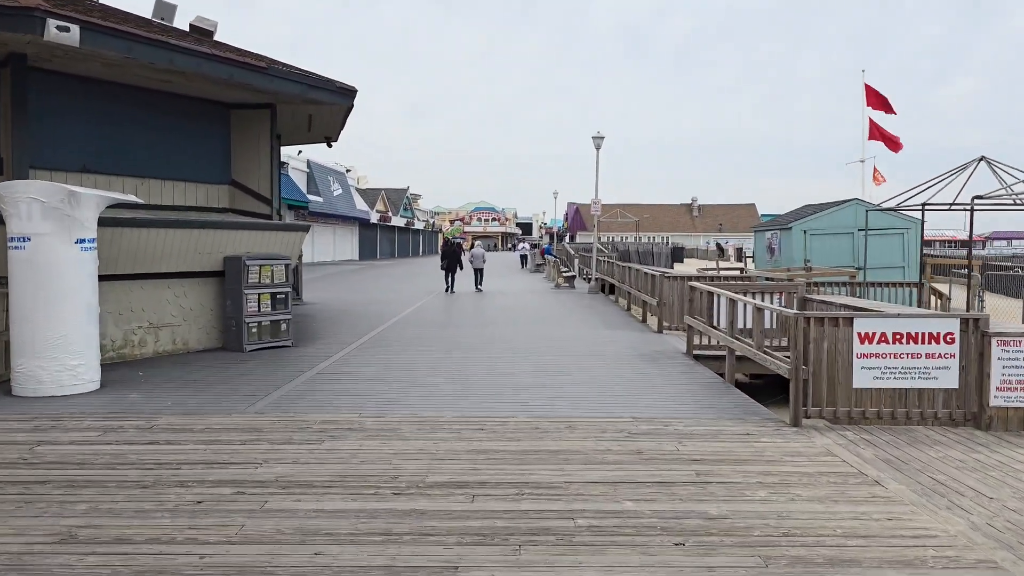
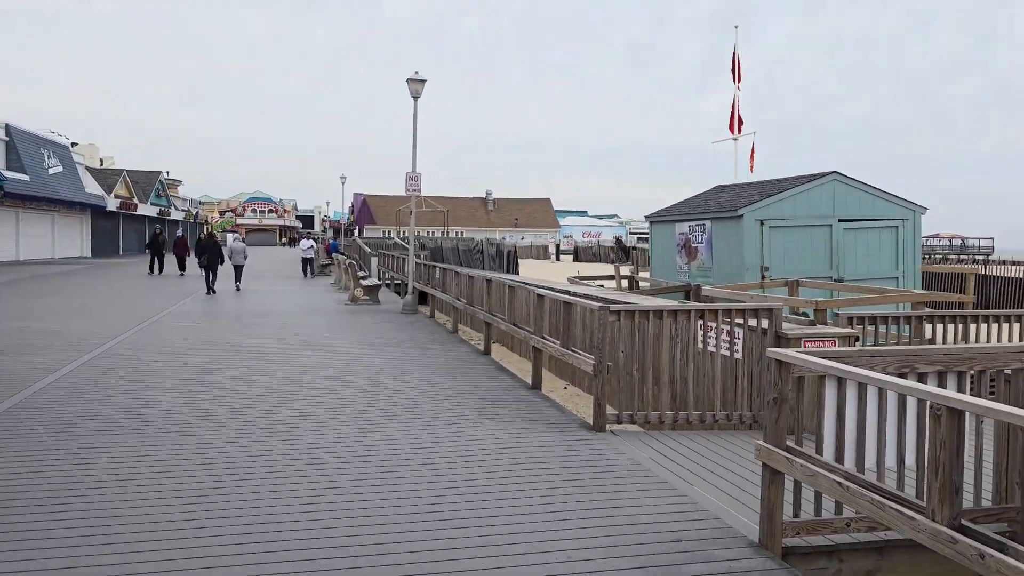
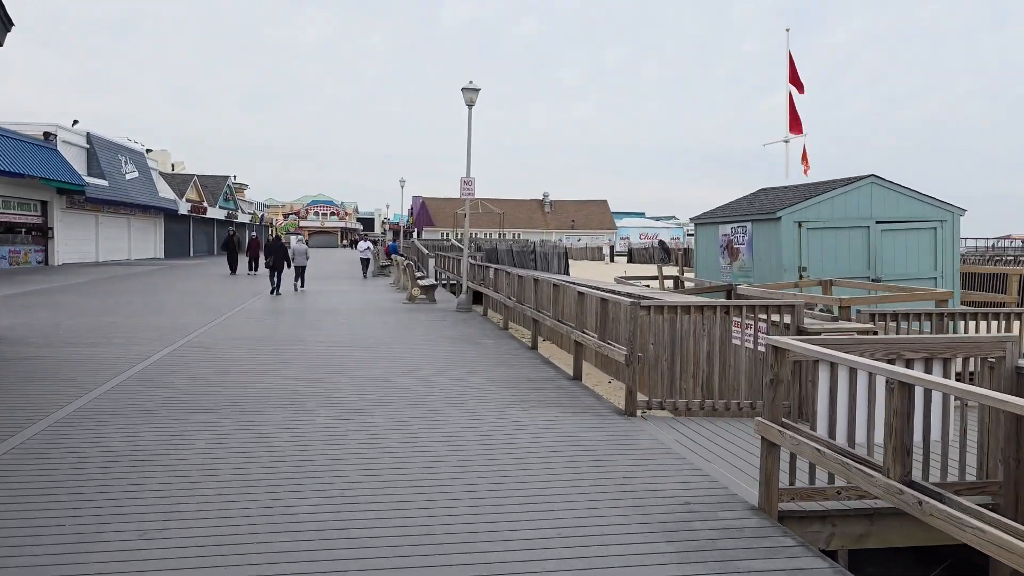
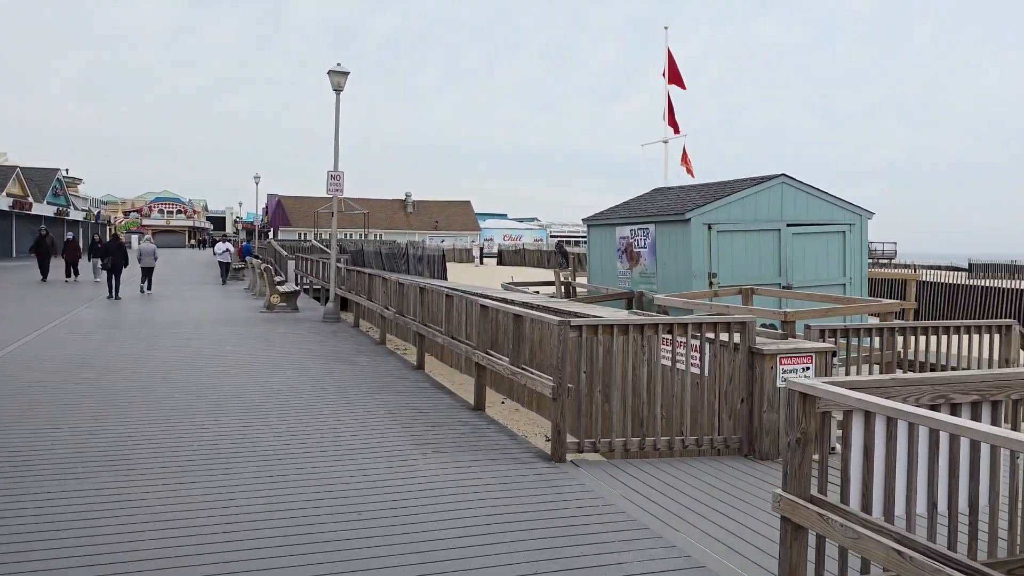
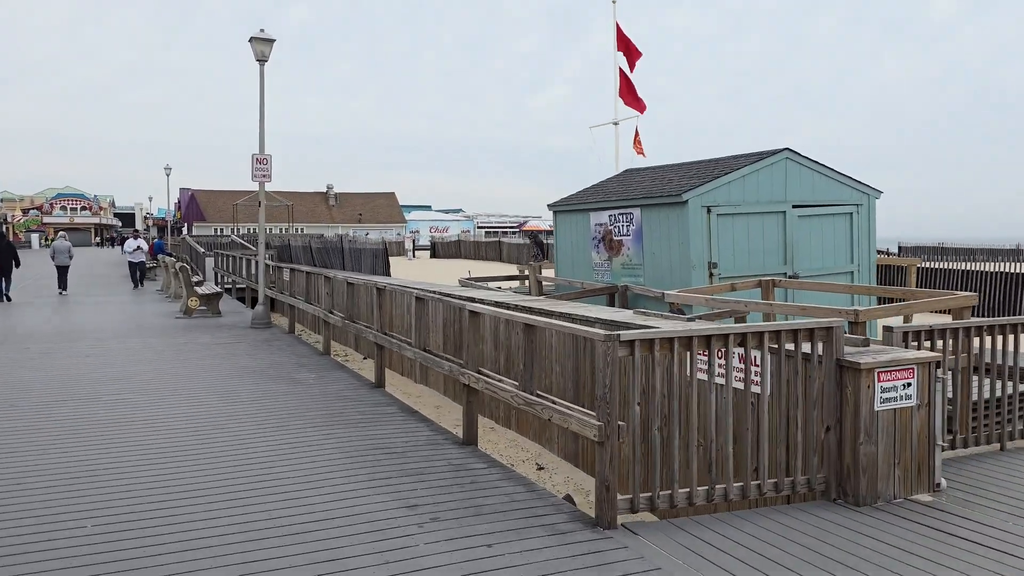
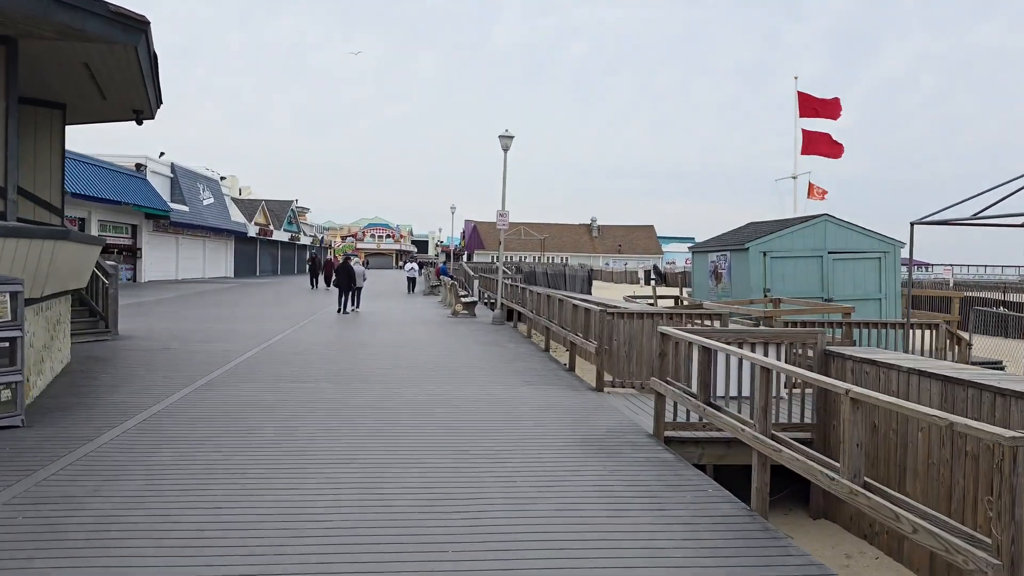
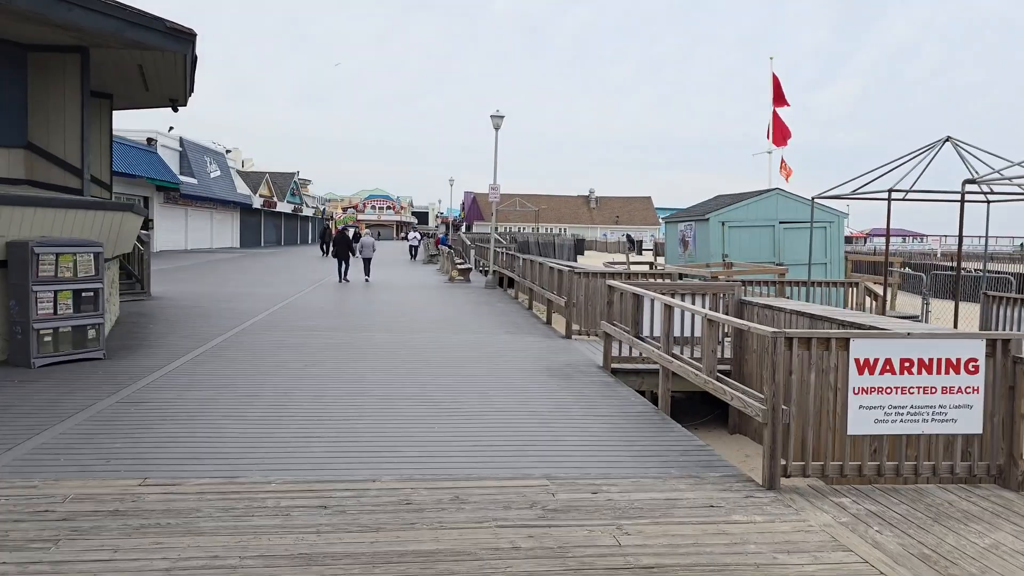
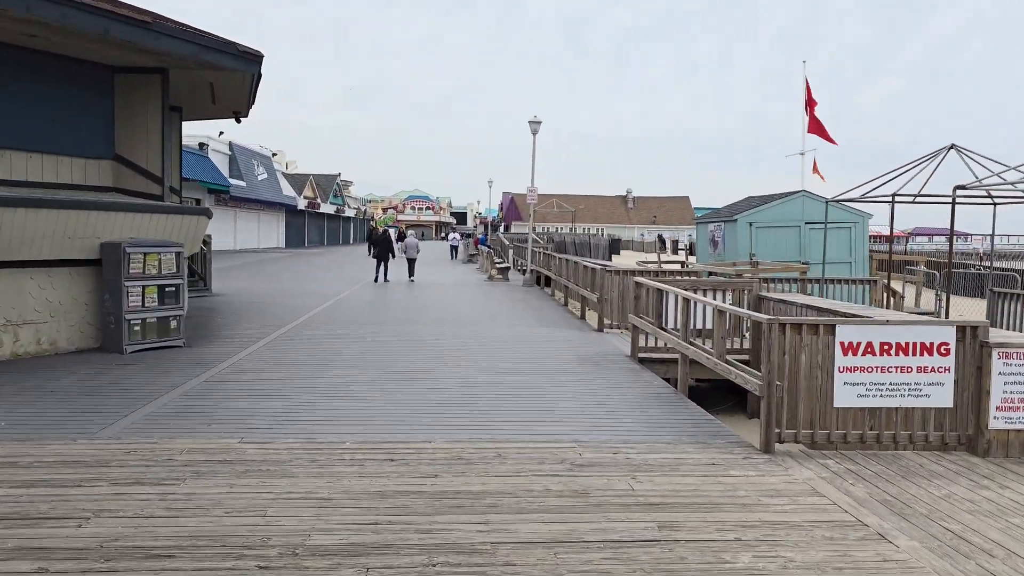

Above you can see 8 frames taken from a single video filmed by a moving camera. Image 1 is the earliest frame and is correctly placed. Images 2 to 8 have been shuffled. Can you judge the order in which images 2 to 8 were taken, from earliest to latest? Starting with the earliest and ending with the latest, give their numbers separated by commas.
8, 7, 6, 3, 2, 4, 5
